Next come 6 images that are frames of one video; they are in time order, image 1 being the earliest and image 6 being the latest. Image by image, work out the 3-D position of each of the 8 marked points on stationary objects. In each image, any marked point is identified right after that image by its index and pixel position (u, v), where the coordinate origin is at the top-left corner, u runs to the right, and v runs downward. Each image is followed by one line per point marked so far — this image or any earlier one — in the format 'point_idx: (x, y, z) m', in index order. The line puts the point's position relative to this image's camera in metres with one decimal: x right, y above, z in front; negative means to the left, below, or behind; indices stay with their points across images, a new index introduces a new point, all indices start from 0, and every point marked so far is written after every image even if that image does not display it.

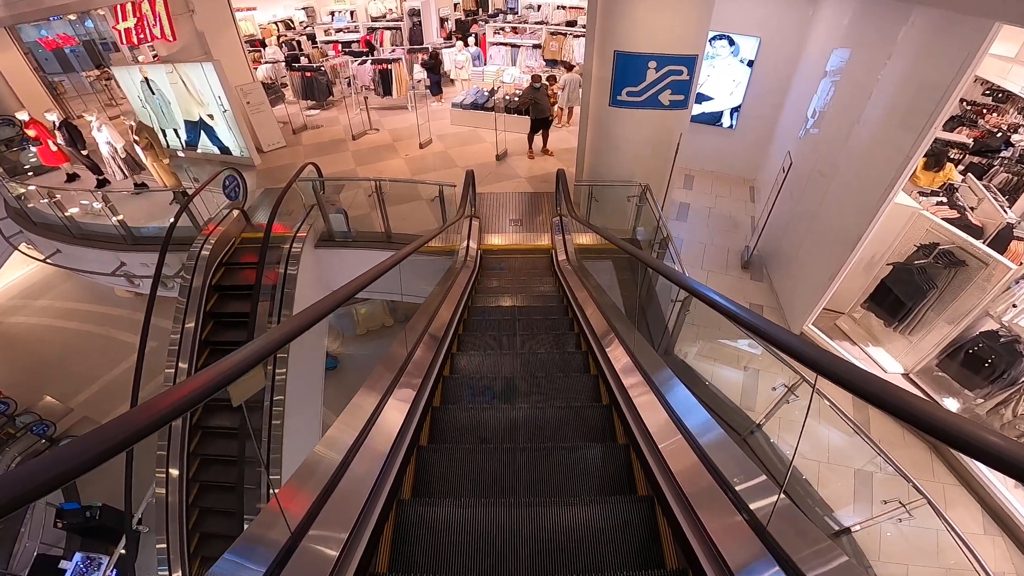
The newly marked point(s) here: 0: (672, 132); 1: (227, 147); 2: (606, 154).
0: (+1.8, +1.6, +5.1) m
1: (-5.0, +2.4, +7.9) m
2: (+1.1, +1.6, +5.5) m
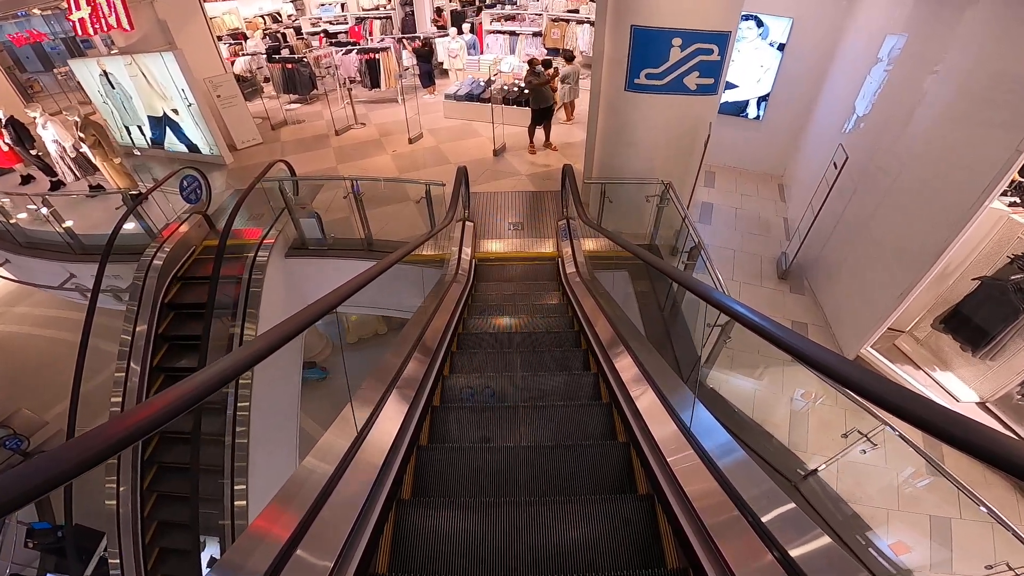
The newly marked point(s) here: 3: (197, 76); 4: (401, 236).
0: (+1.8, +1.5, +4.4) m
1: (-5.0, +2.2, +7.3) m
2: (+1.1, +1.4, +4.8) m
3: (-4.9, +3.2, +7.1) m
4: (-1.4, +0.6, +5.6) m
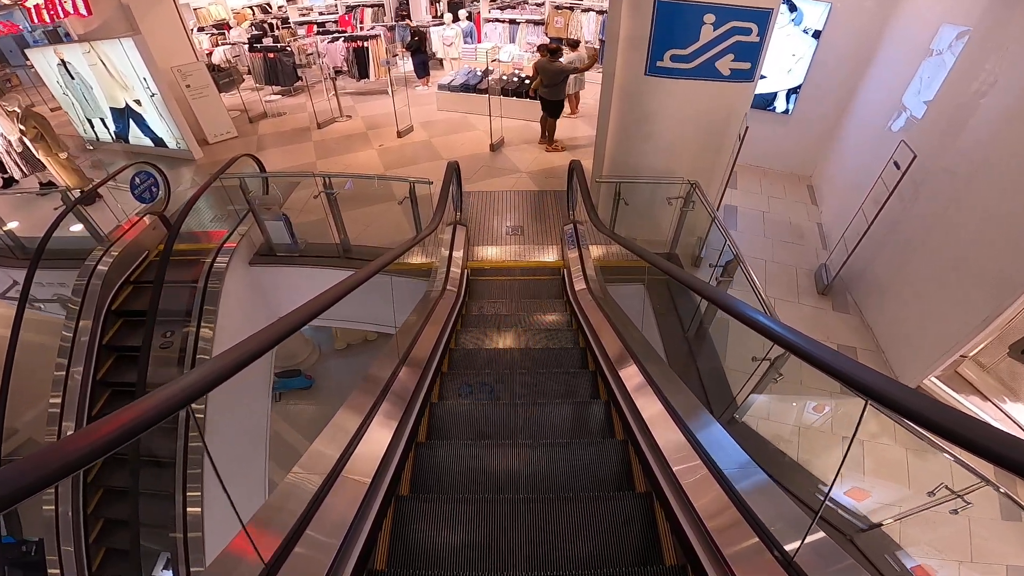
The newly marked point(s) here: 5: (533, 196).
0: (+1.8, +1.4, +3.8) m
1: (-5.0, +2.1, +6.7) m
2: (+1.1, +1.3, +4.2) m
3: (-4.9, +3.1, +6.5) m
4: (-1.5, +0.5, +5.0) m
5: (+0.3, +1.2, +6.1) m
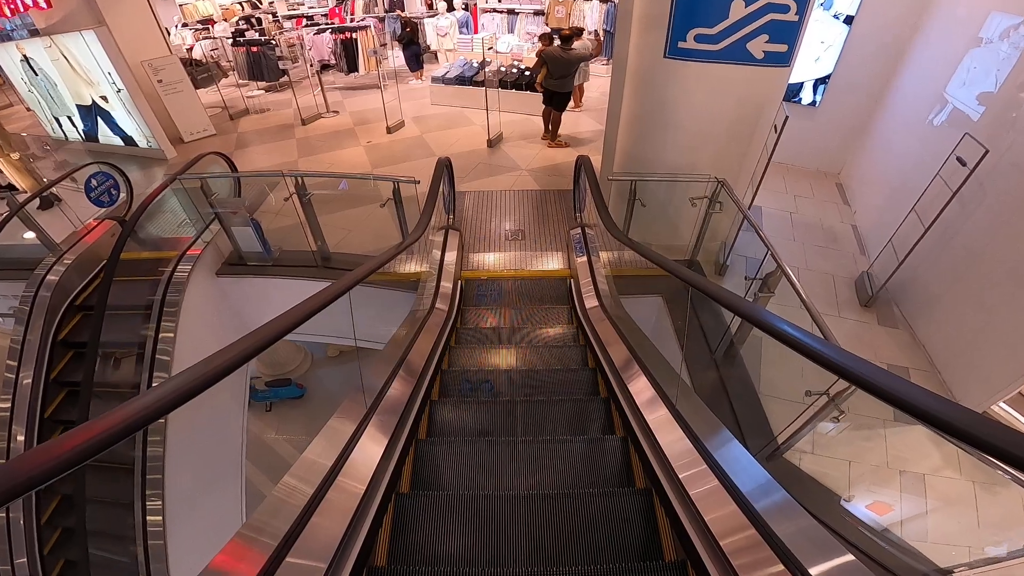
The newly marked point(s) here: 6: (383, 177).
0: (+1.8, +1.3, +3.4) m
1: (-5.0, +2.0, +6.2) m
2: (+1.1, +1.2, +3.8) m
3: (-4.9, +3.0, +6.1) m
4: (-1.5, +0.4, +4.6) m
5: (+0.3, +1.1, +5.6) m
6: (-1.1, +0.9, +4.0) m
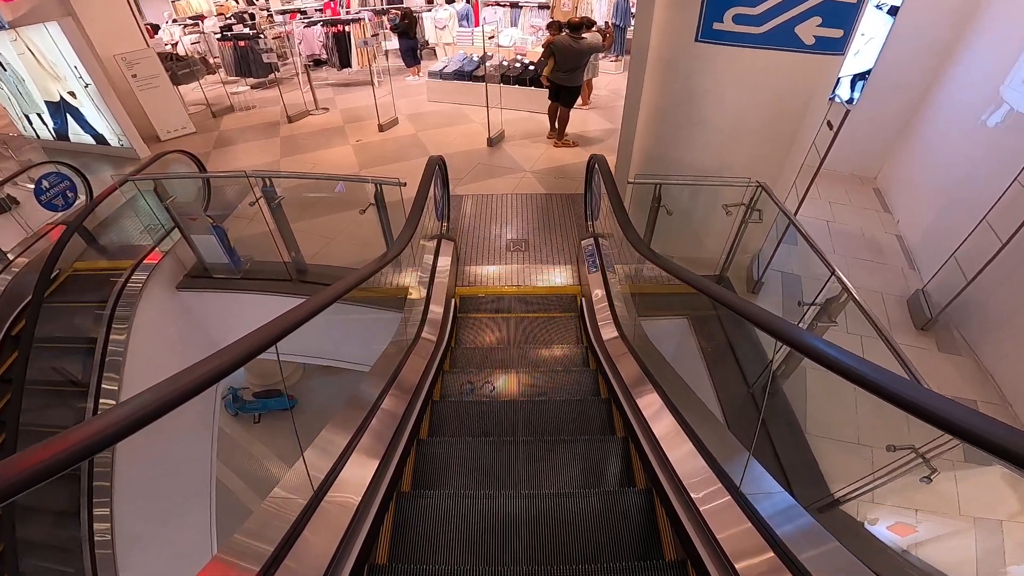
0: (+1.8, +1.2, +3.0) m
1: (-5.0, +1.9, +5.8) m
2: (+1.1, +1.1, +3.4) m
3: (-4.9, +2.9, +5.7) m
4: (-1.4, +0.3, +4.2) m
5: (+0.3, +1.0, +5.2) m
6: (-1.0, +0.8, +3.6) m
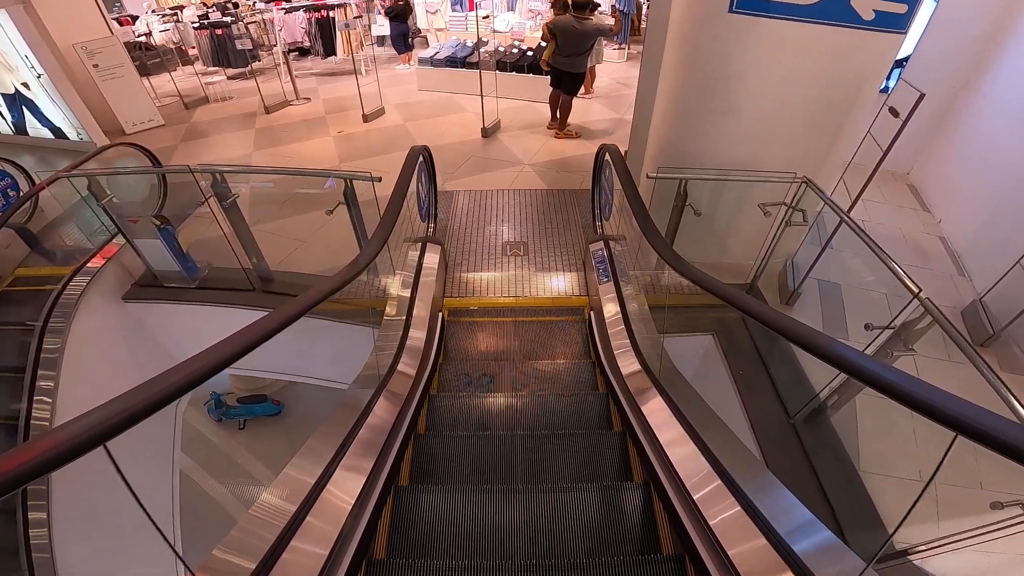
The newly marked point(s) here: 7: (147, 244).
0: (+1.8, +1.1, +2.6) m
1: (-5.0, +1.9, +5.4) m
2: (+1.1, +1.1, +3.0) m
3: (-4.9, +2.8, +5.2) m
4: (-1.5, +0.2, +3.8) m
5: (+0.3, +0.9, +4.8) m
6: (-1.1, +0.8, +3.2) m
7: (-2.4, +0.4, +3.5) m
